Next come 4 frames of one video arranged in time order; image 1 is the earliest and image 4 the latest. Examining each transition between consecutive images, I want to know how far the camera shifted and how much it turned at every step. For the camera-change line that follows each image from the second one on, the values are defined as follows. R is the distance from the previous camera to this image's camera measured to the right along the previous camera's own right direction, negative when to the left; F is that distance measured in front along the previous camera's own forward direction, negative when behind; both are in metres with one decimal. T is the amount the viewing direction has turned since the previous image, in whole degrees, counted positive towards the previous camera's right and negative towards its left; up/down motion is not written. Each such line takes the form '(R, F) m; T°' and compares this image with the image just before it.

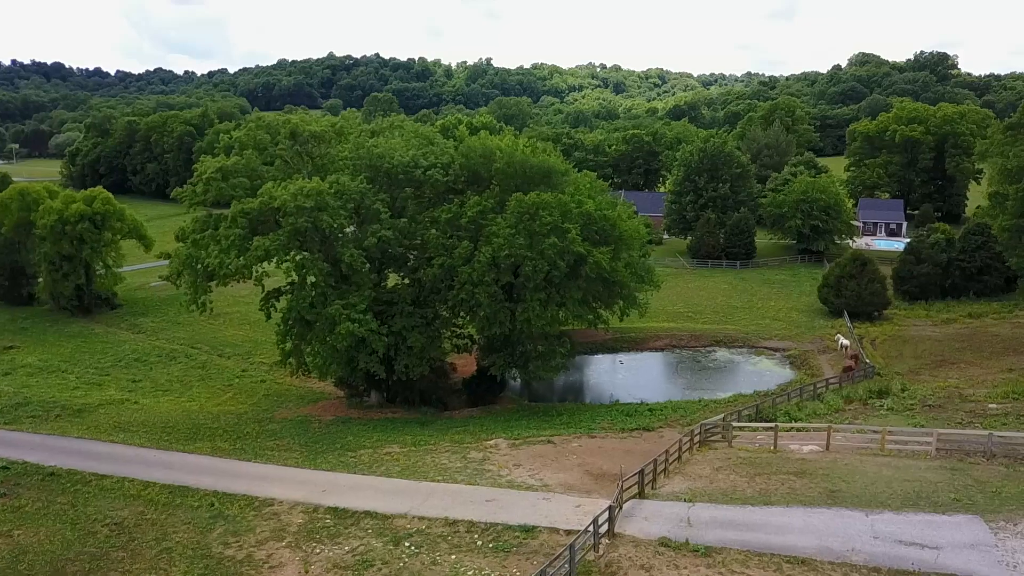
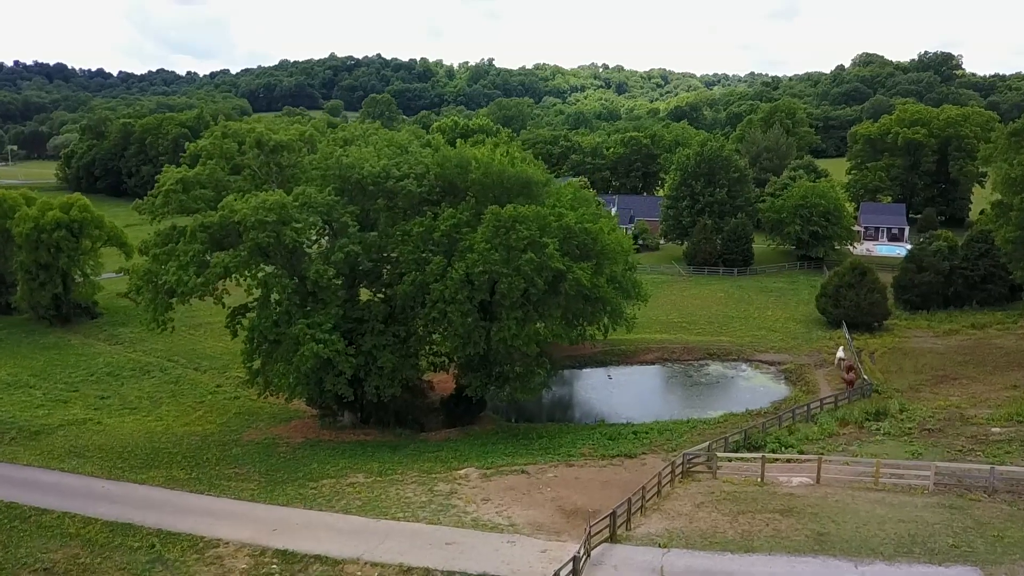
(+0.8, +1.3) m; 0°
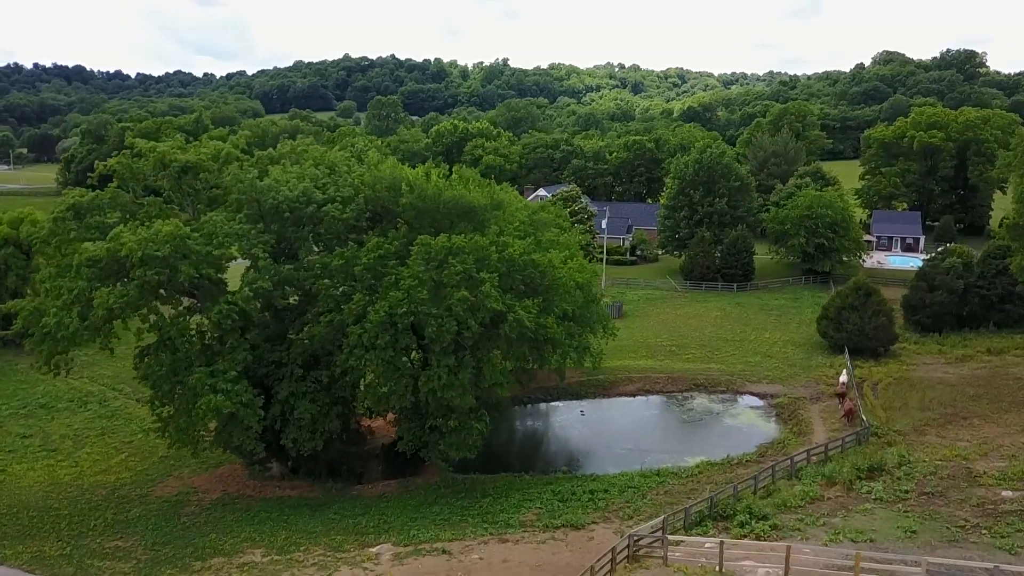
(+2.2, +3.0) m; -1°
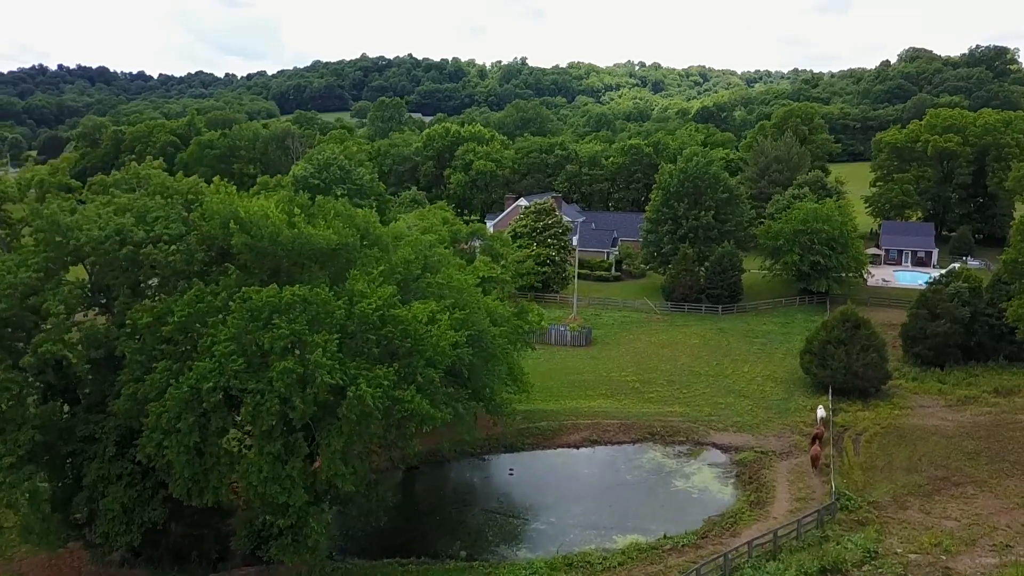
(+3.7, +4.2) m; -2°
